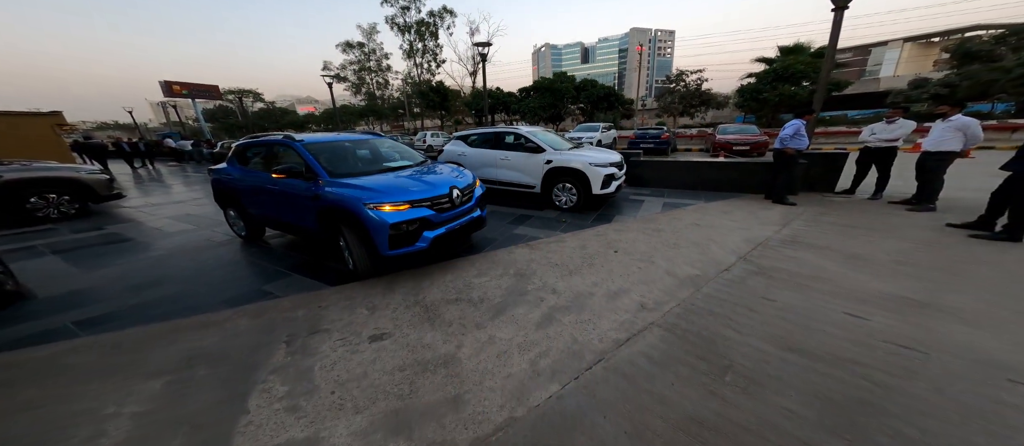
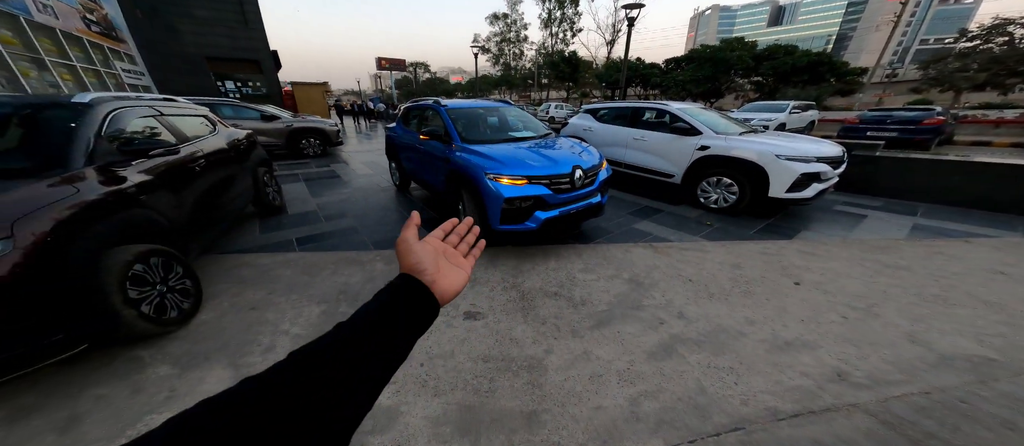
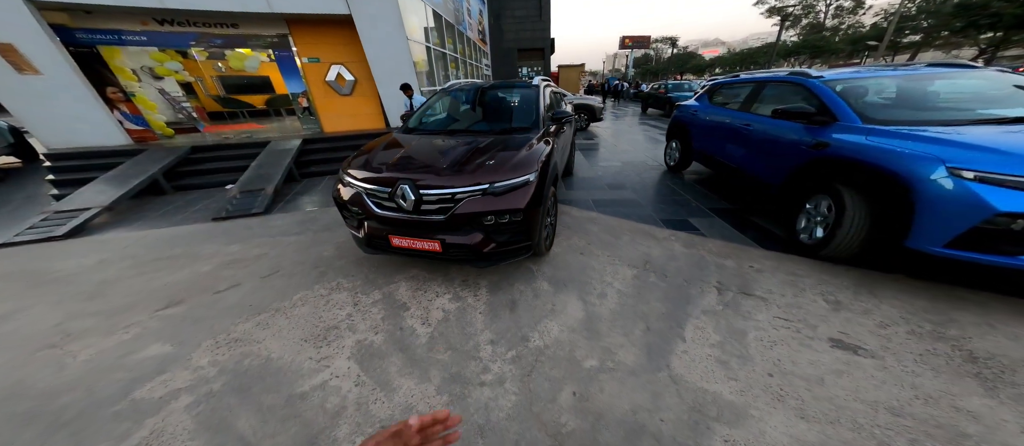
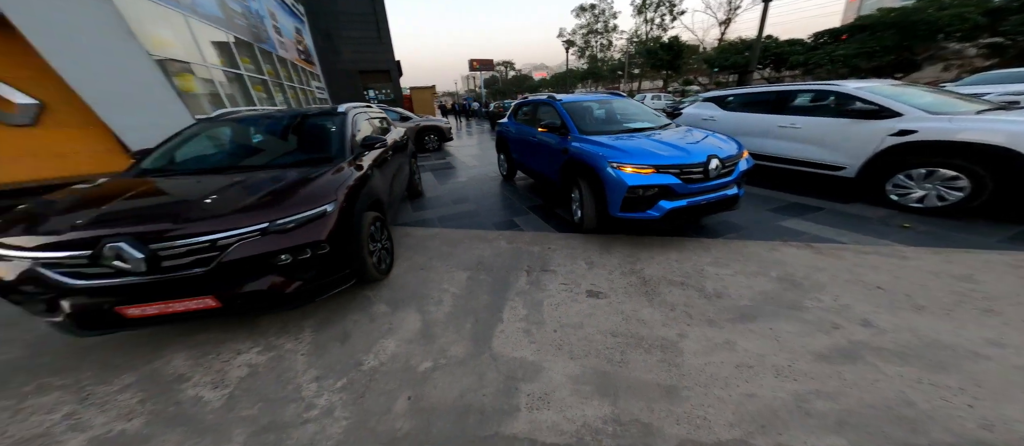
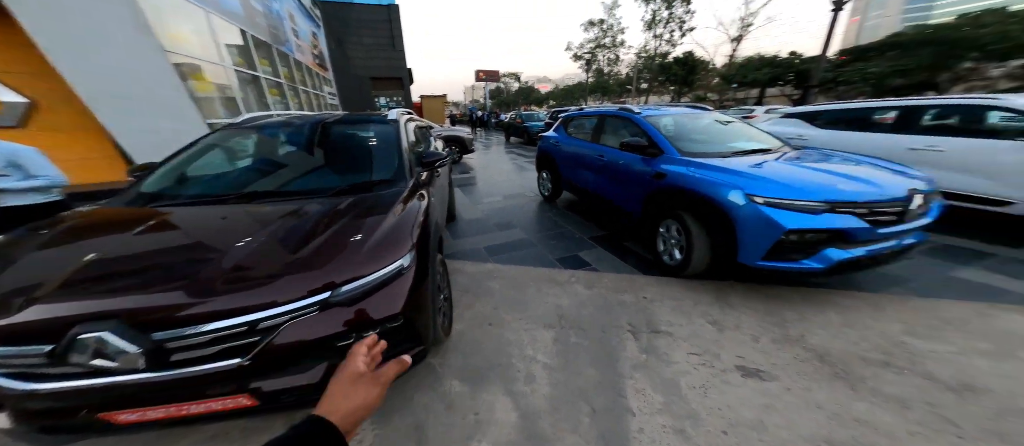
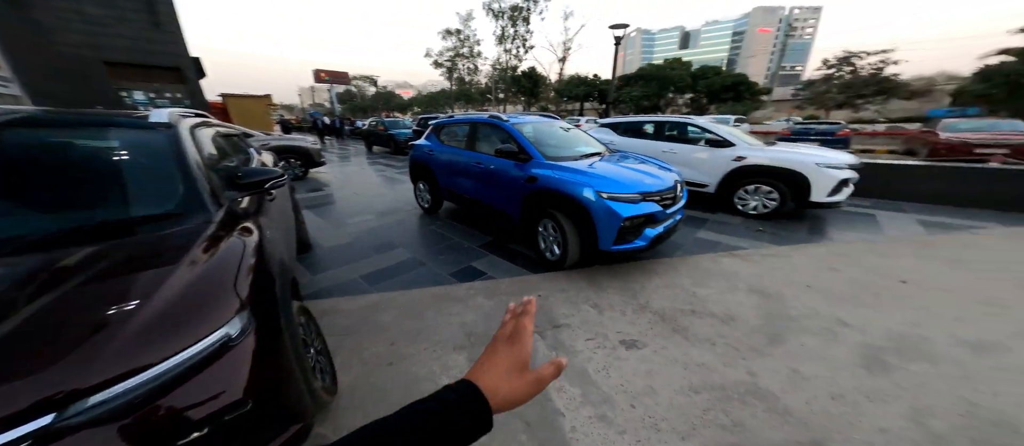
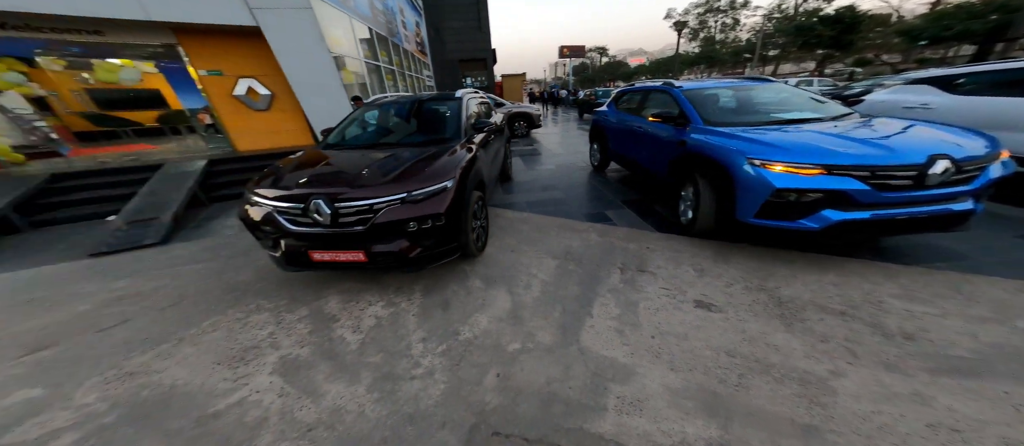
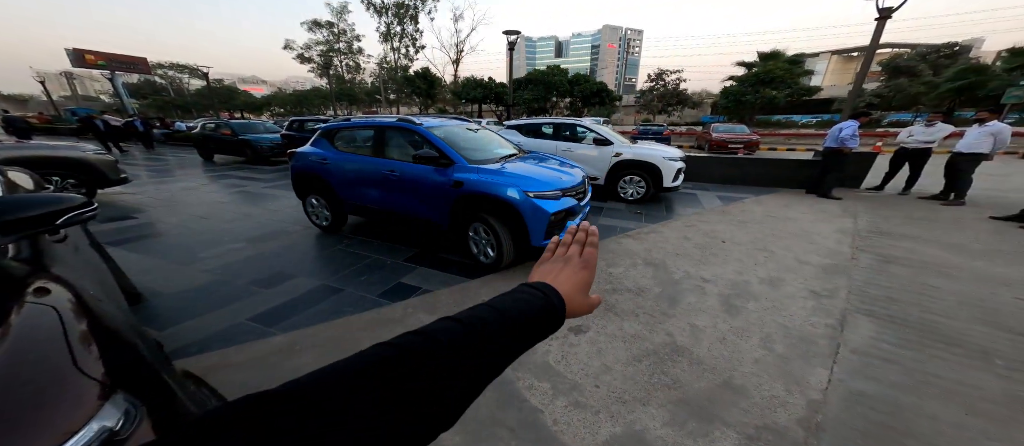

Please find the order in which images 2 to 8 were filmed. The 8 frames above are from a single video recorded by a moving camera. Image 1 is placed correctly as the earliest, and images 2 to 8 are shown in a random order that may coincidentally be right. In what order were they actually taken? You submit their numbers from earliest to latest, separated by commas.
2, 4, 7, 3, 5, 6, 8
